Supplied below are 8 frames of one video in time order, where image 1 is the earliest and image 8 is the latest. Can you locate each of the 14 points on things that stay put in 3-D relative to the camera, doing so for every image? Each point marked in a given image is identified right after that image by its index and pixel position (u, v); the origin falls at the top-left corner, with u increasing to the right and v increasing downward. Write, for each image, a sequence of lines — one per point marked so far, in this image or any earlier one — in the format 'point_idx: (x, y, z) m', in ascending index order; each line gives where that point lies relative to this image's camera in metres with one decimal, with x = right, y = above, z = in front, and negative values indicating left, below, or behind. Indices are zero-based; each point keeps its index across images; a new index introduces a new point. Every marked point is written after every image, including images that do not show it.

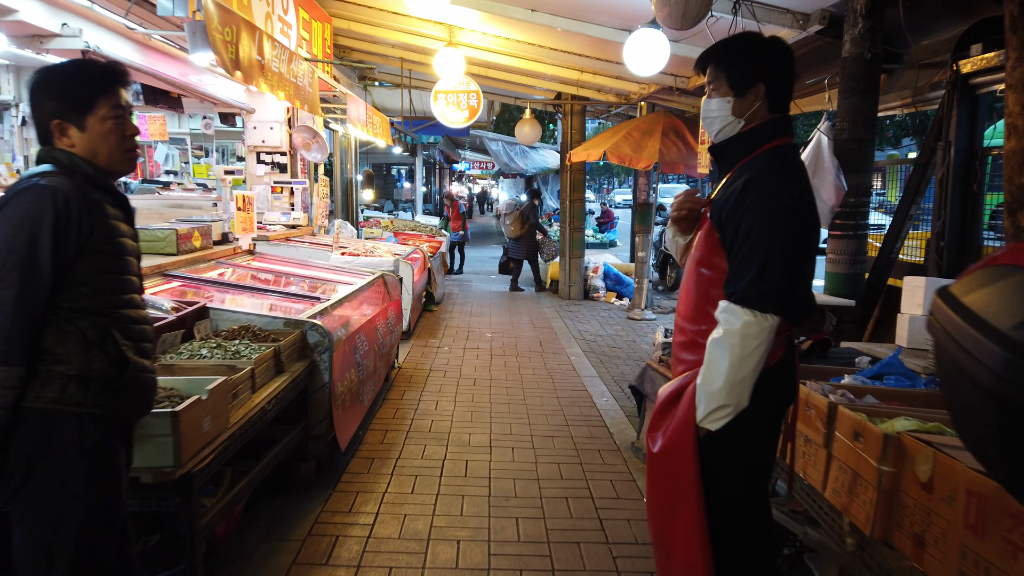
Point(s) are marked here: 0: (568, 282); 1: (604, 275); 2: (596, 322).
0: (+0.8, +0.1, +11.0) m
1: (+1.4, +0.2, +11.2) m
2: (+1.0, -0.4, +9.0) m
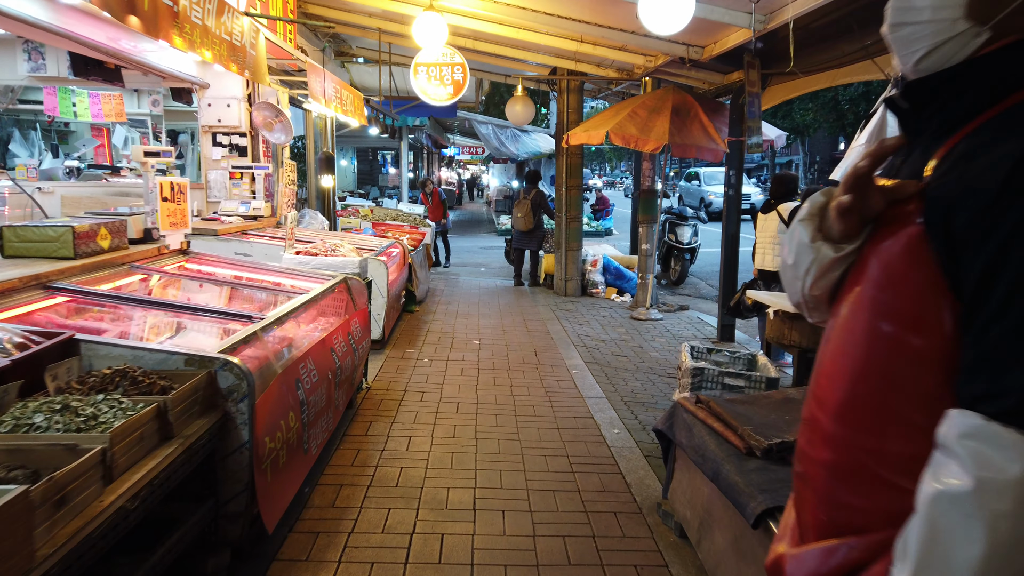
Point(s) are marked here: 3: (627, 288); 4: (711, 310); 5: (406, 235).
0: (+0.7, +0.1, +10.0) m
1: (+1.2, +0.3, +10.3) m
2: (+0.9, -0.4, +8.1) m
3: (+1.5, 0.0, +10.2) m
4: (+2.5, -0.3, +9.4) m
5: (-1.3, +0.6, +9.2) m
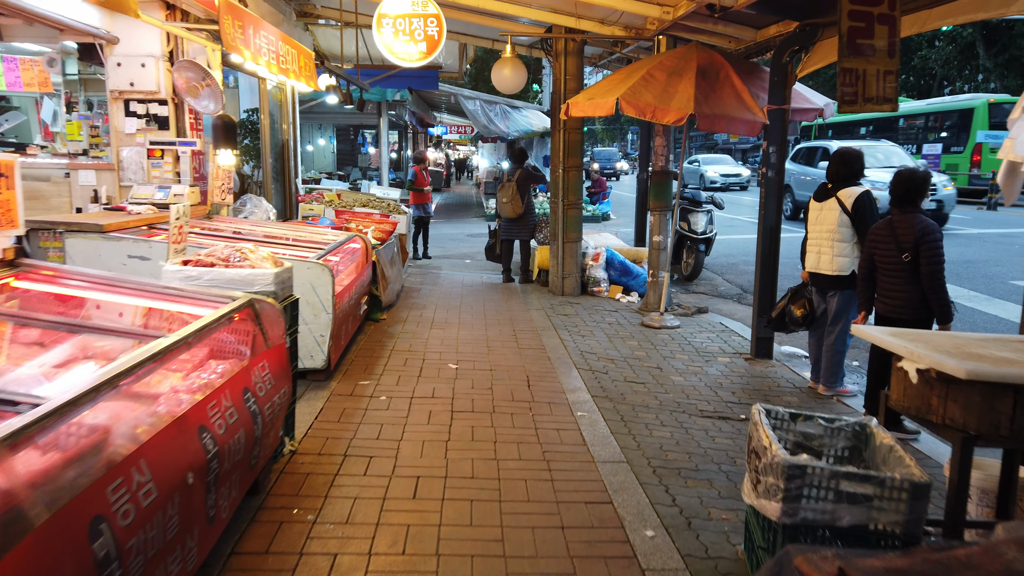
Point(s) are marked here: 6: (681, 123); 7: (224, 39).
0: (+0.5, +0.2, +8.6) m
1: (+1.1, +0.3, +8.8) m
2: (+0.8, -0.4, +6.6) m
3: (+1.4, 0.0, +8.7) m
4: (+2.3, -0.3, +8.0) m
5: (-1.4, +0.6, +7.7) m
6: (+1.3, +1.3, +5.8) m
7: (-1.7, +1.5, +4.5) m
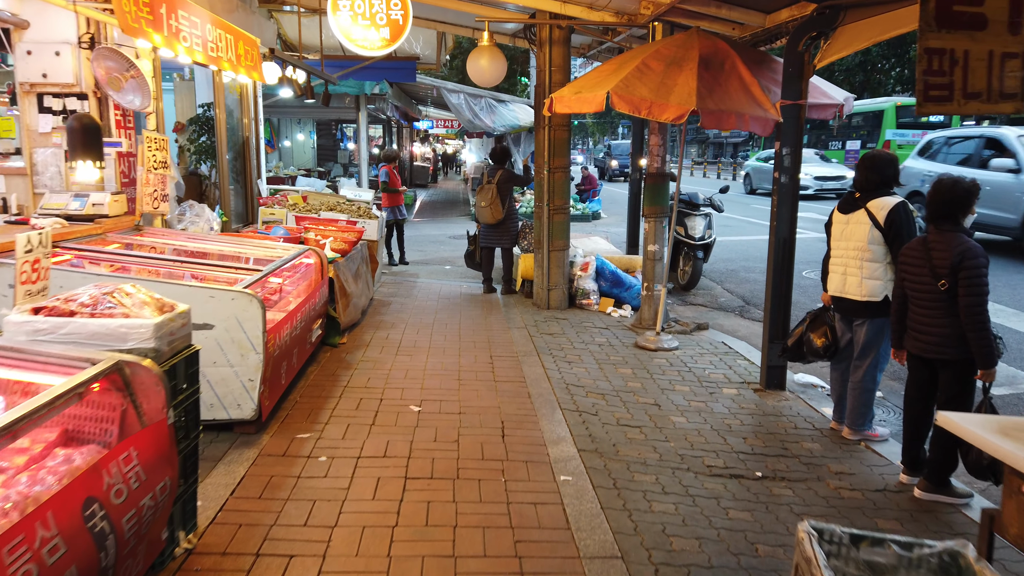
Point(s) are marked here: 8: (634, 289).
0: (+0.3, 0.0, +7.8) m
1: (+0.9, +0.2, +8.1) m
2: (+0.6, -0.6, +5.9) m
3: (+1.2, -0.1, +8.0) m
4: (+2.1, -0.4, +7.2) m
5: (-1.6, +0.5, +6.9) m
6: (+1.1, +1.1, +5.0) m
7: (-1.9, +1.3, +3.6) m
8: (+1.3, 0.0, +7.9) m
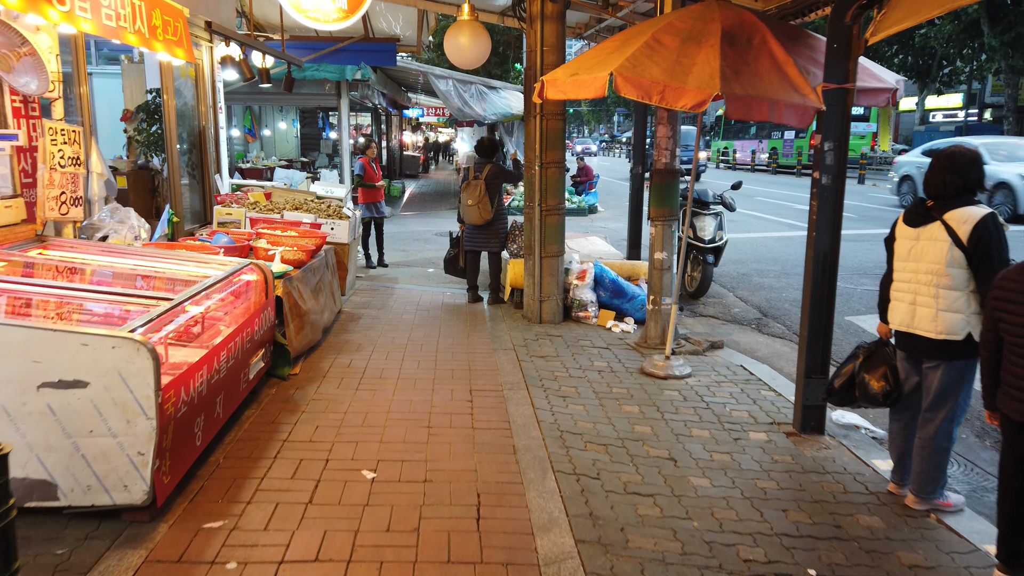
0: (+0.2, -0.1, +6.9) m
1: (+0.8, +0.1, +7.1) m
2: (+0.5, -0.7, +4.9) m
3: (+1.1, -0.2, +7.0) m
4: (+2.0, -0.5, +6.3) m
5: (-1.7, +0.4, +6.0) m
6: (+1.0, +1.0, +4.1) m
7: (-1.9, +1.1, +2.7) m
8: (+1.2, -0.1, +7.0) m
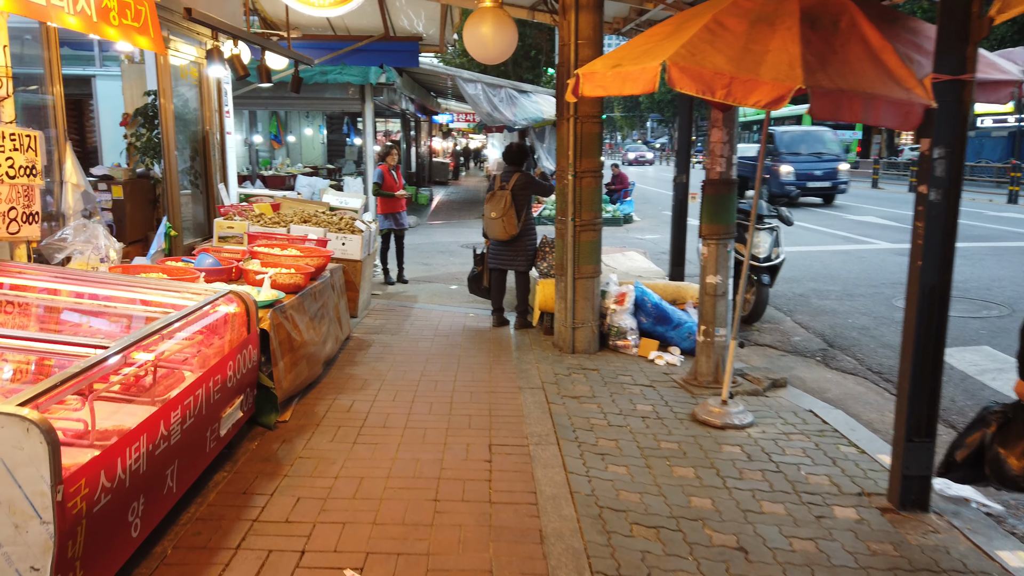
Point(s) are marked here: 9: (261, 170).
0: (+0.5, -0.3, +6.1) m
1: (+1.0, -0.1, +6.3) m
2: (+0.7, -0.9, +4.1) m
3: (+1.3, -0.4, +6.2) m
4: (+2.2, -0.7, +5.4) m
5: (-1.5, +0.2, +5.2) m
6: (+1.2, +0.8, +3.3) m
7: (-1.9, +1.0, +2.0) m
8: (+1.4, -0.3, +6.2) m
9: (-5.8, +2.7, +17.4) m
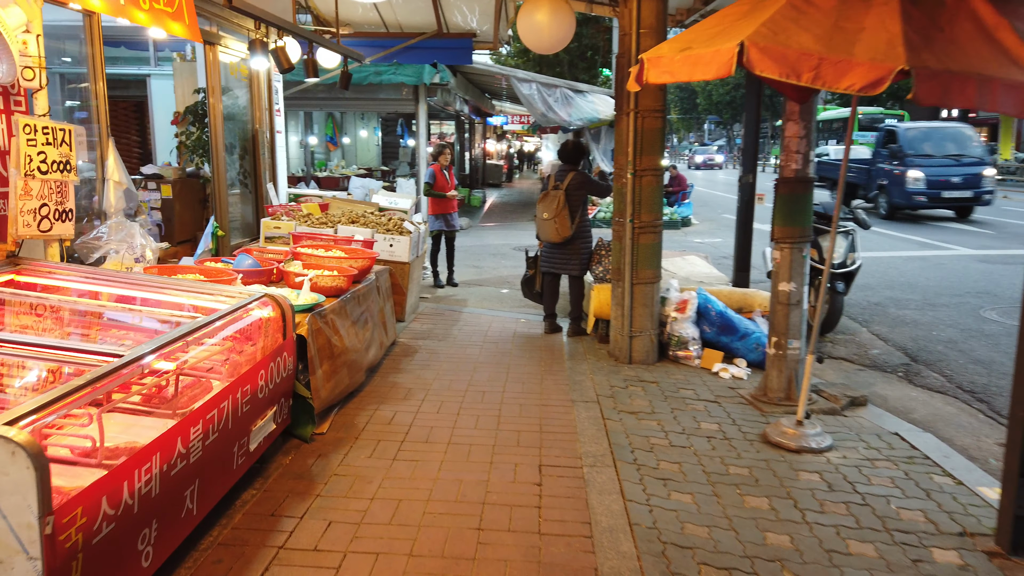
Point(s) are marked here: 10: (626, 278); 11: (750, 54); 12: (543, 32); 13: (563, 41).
0: (+0.9, -0.3, +5.7) m
1: (+1.4, -0.2, +5.9) m
2: (+0.9, -0.9, +3.7) m
3: (+1.7, -0.5, +5.8) m
4: (+2.6, -0.8, +4.9) m
5: (-1.2, +0.2, +5.0) m
6: (+1.4, +0.8, +2.8) m
7: (-1.7, +1.0, +1.8) m
8: (+1.8, -0.4, +5.7) m
9: (-4.5, +2.7, +17.5) m
10: (+0.9, +0.1, +5.6) m
11: (+0.9, +0.9, +3.0) m
12: (+0.2, +1.6, +4.8) m
13: (+0.4, +1.6, +4.9) m
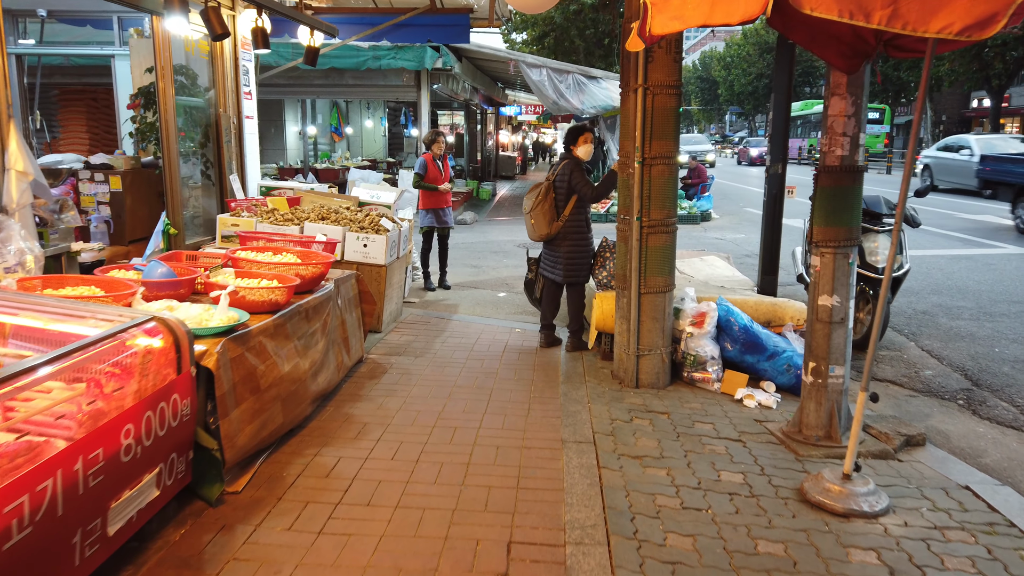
0: (+0.8, -0.4, +4.8) m
1: (+1.4, -0.3, +5.0) m
2: (+0.8, -1.0, +2.8) m
3: (+1.6, -0.5, +4.8) m
4: (+2.5, -0.9, +4.0) m
5: (-1.3, +0.1, +4.2) m
6: (+1.2, +0.7, +1.9) m
7: (-1.9, +0.9, +0.9) m
8: (+1.7, -0.4, +4.8) m
9: (-4.3, +2.8, +16.7) m
10: (+0.8, 0.0, +4.7) m
11: (+0.8, +0.8, +2.1) m
12: (+0.1, +1.6, +3.9) m
13: (+0.3, +1.6, +4.0) m
